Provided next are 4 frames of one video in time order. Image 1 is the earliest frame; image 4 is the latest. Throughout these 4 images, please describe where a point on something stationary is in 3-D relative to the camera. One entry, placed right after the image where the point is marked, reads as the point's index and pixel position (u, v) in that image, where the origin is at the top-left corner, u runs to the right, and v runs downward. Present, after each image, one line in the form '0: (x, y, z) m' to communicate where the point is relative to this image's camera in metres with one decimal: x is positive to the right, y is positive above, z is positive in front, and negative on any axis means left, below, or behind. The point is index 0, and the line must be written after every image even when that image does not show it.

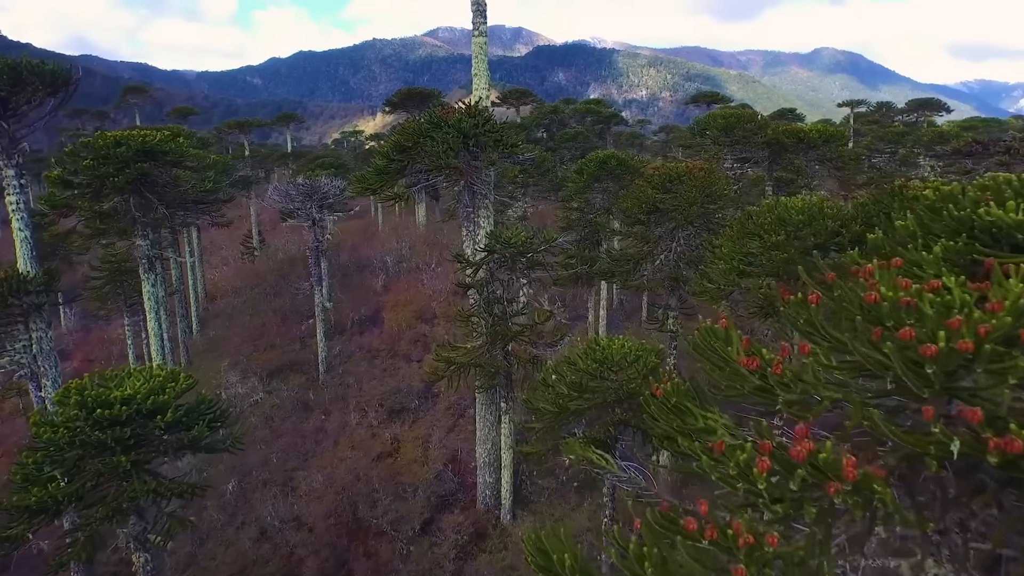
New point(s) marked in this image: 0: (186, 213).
0: (-11.8, +2.8, +17.9) m
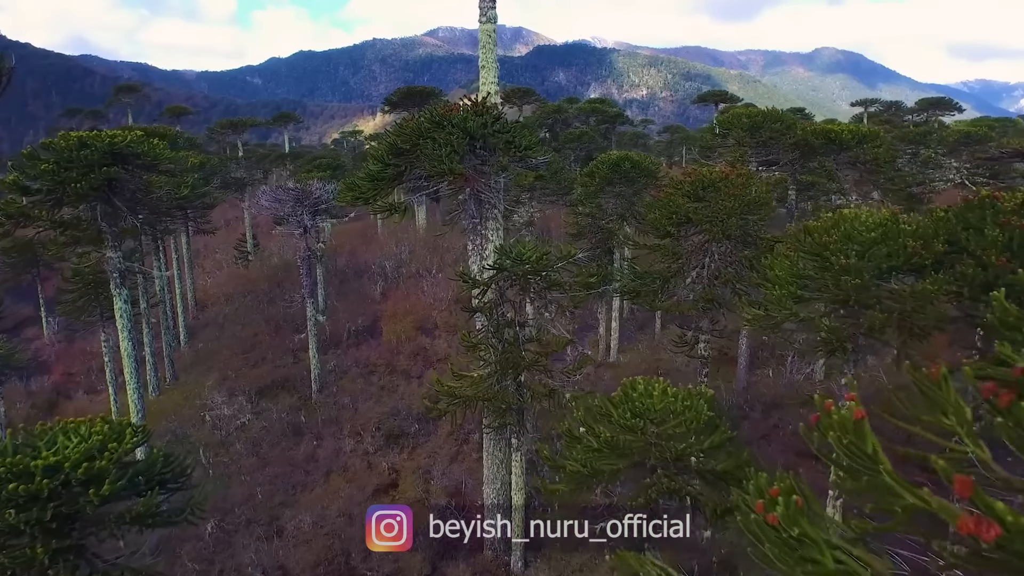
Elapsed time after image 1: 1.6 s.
0: (-11.6, +2.3, +16.5) m
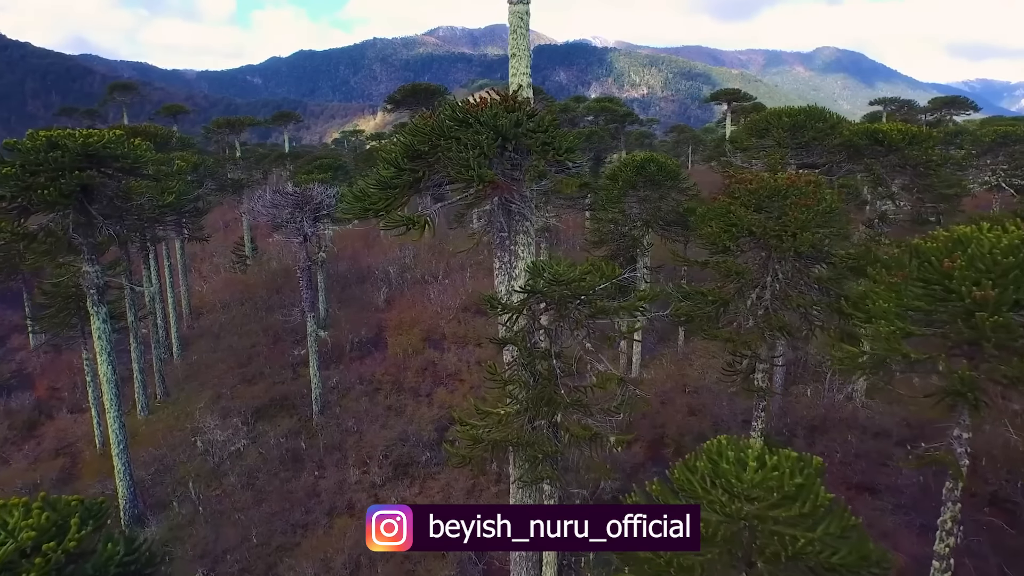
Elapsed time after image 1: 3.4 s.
0: (-11.0, +1.9, +15.1) m
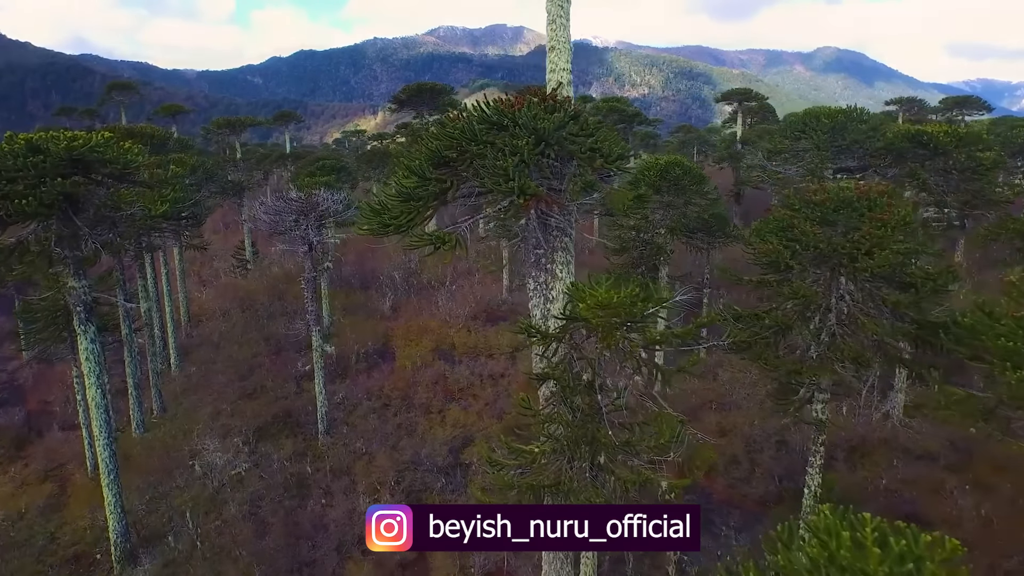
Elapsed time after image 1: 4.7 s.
0: (-10.4, +1.5, +14.1) m
